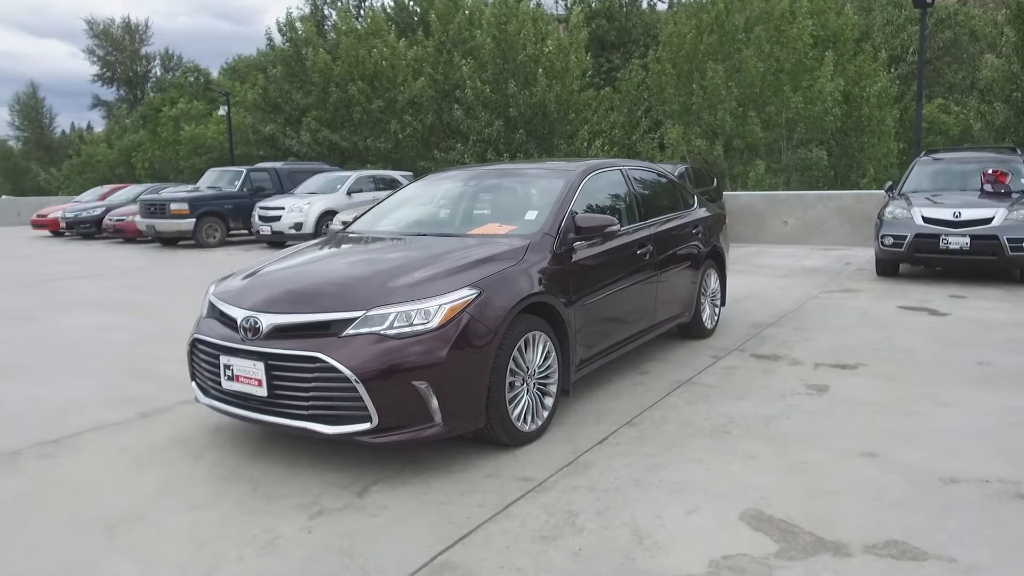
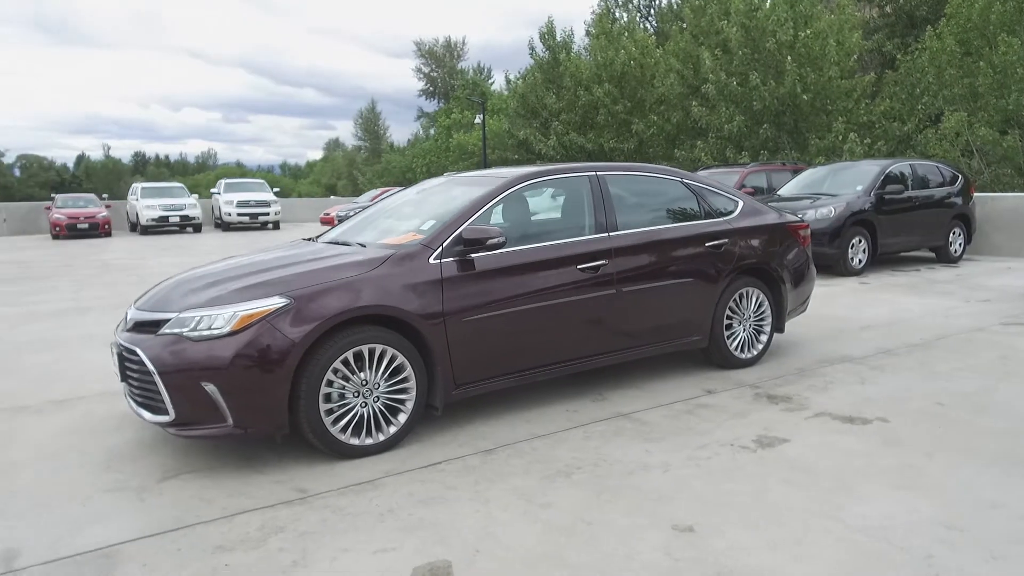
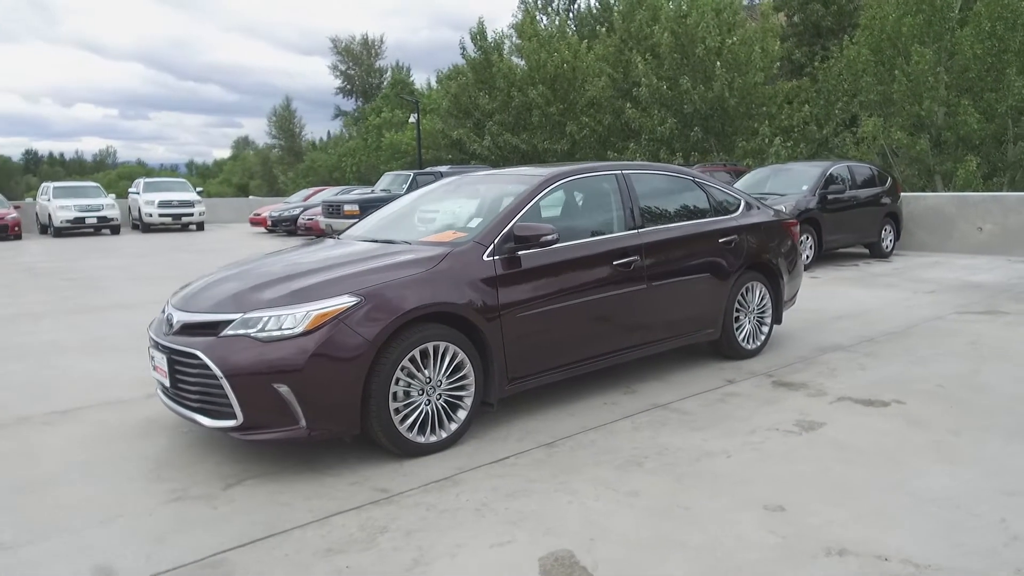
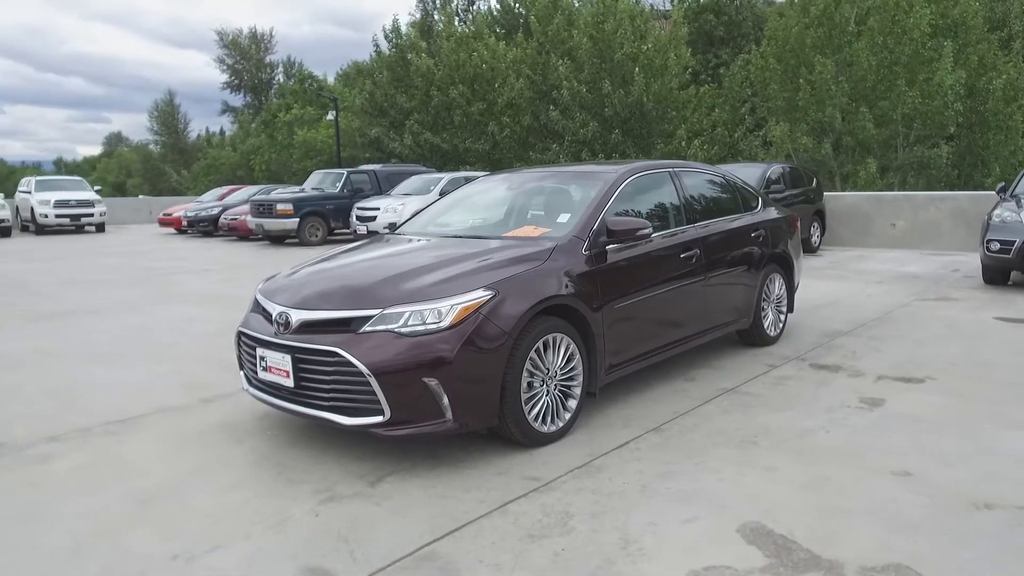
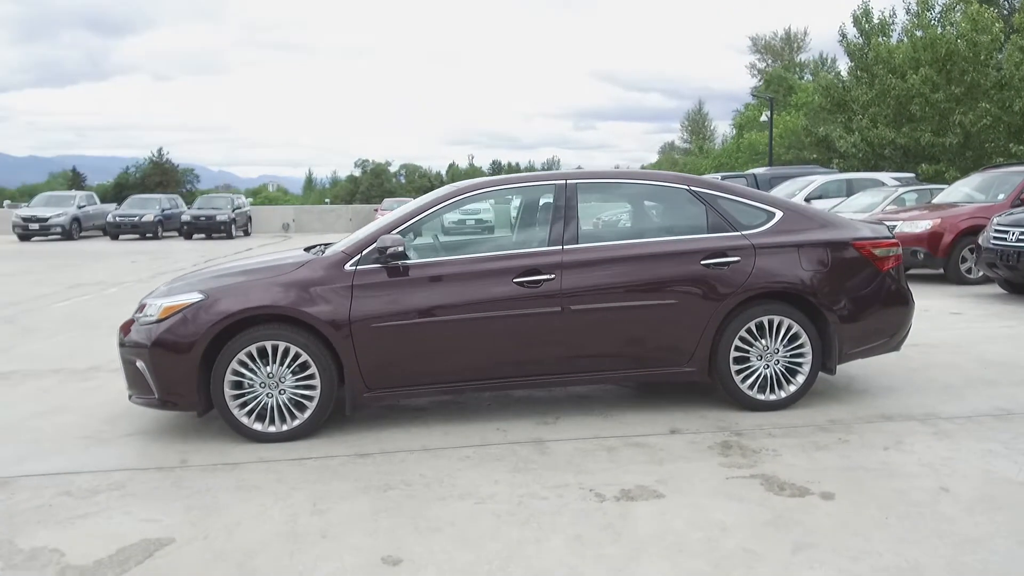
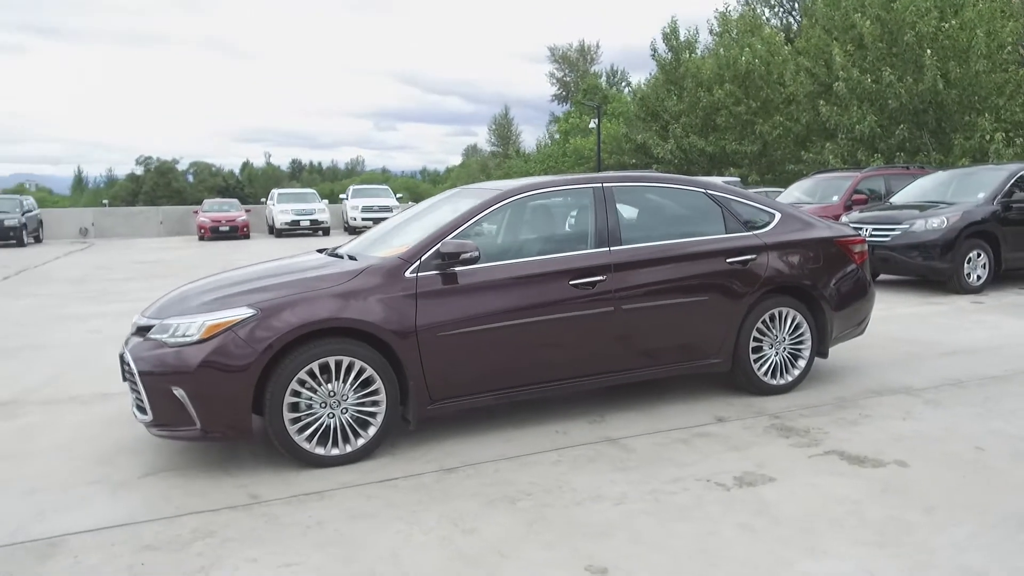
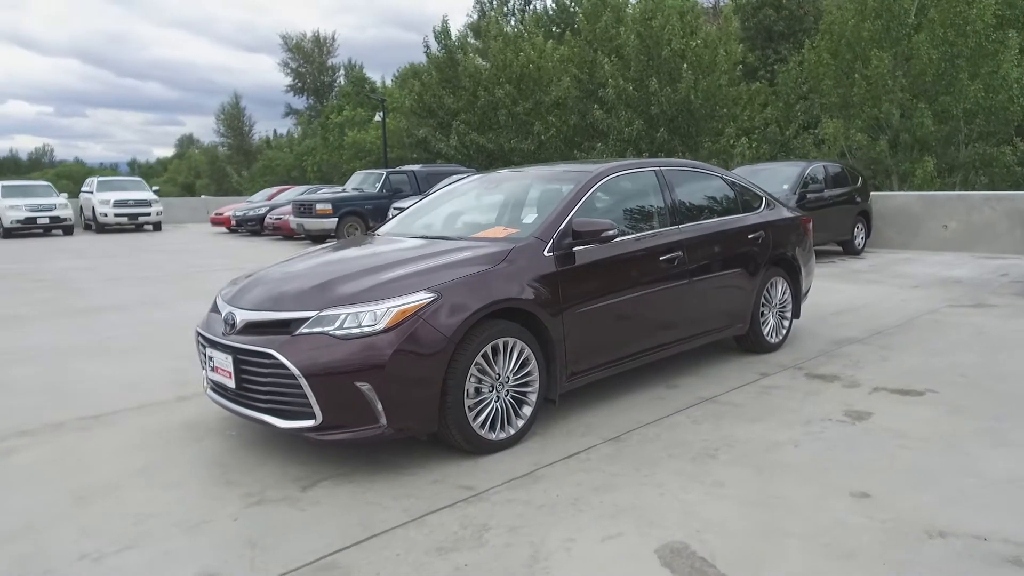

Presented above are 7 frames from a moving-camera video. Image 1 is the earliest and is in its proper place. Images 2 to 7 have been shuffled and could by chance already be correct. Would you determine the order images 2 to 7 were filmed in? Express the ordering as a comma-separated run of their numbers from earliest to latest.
4, 7, 3, 2, 6, 5
